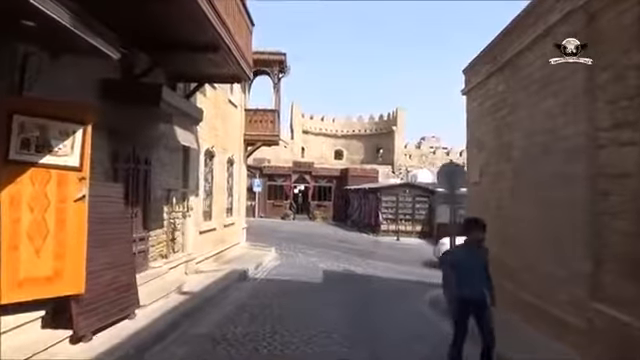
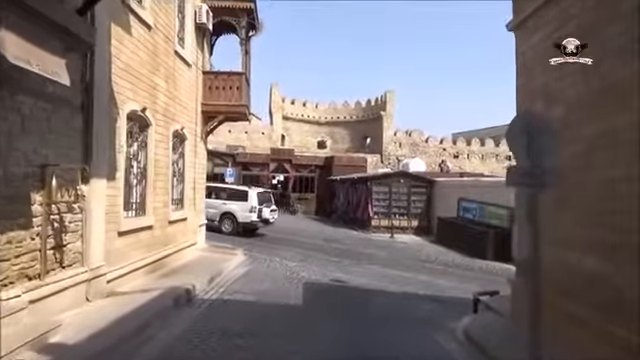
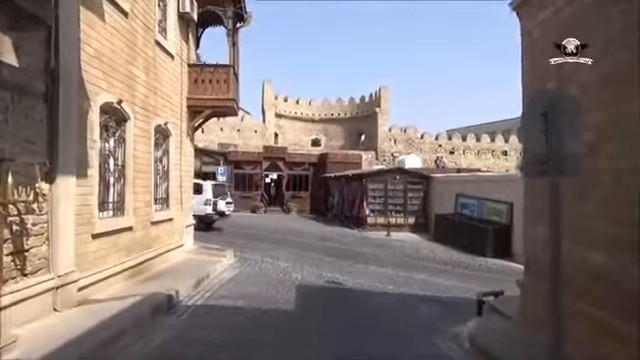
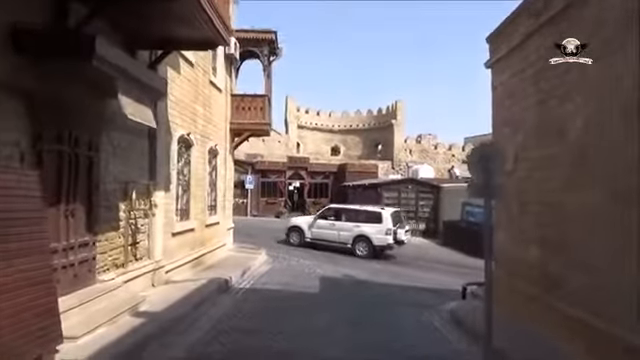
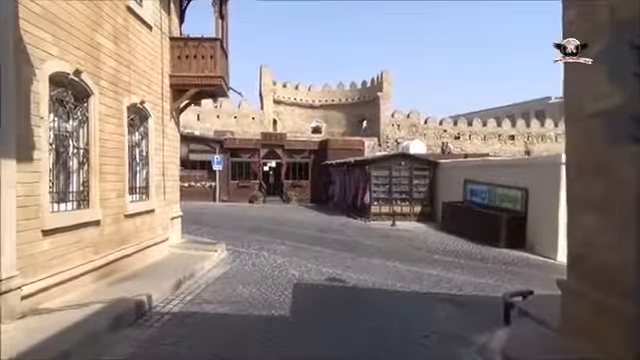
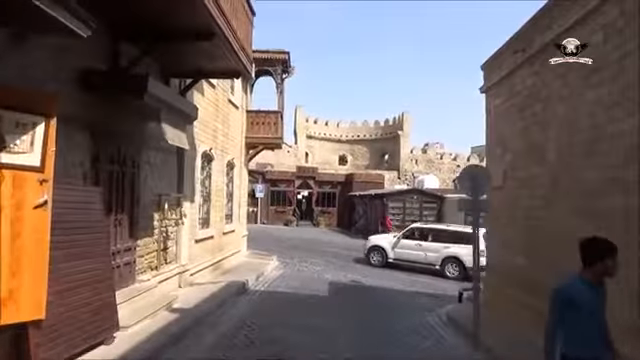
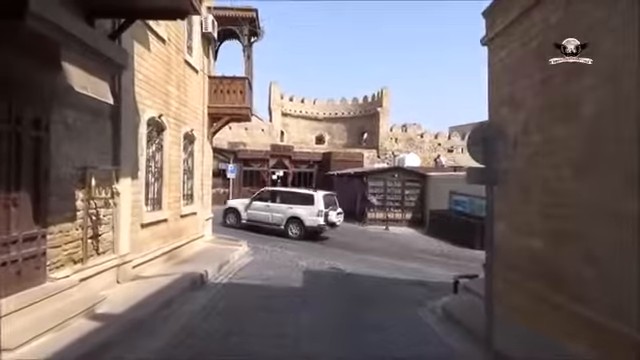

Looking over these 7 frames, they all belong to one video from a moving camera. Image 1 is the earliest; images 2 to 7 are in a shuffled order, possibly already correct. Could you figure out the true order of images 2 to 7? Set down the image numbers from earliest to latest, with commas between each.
6, 4, 7, 2, 3, 5
